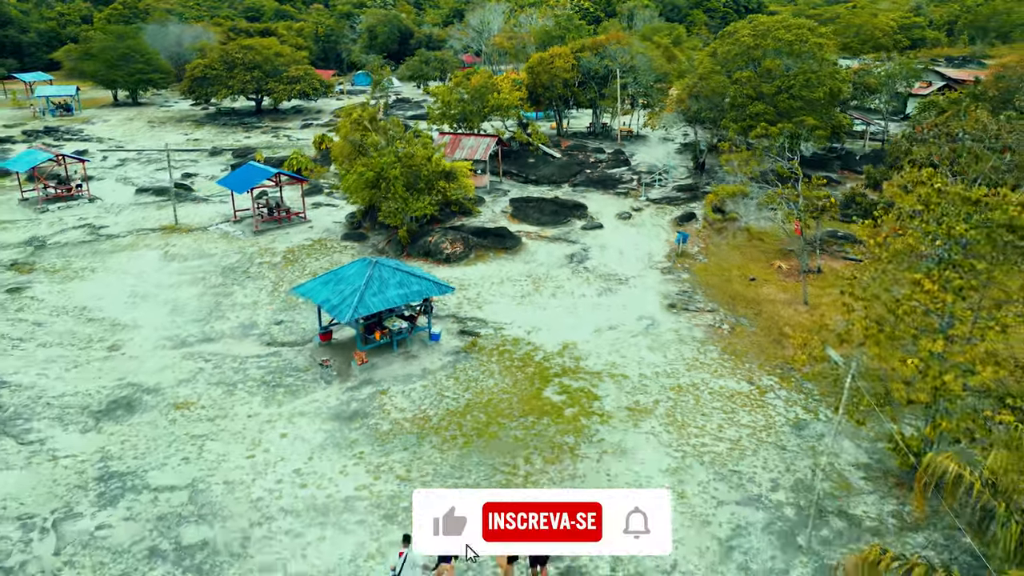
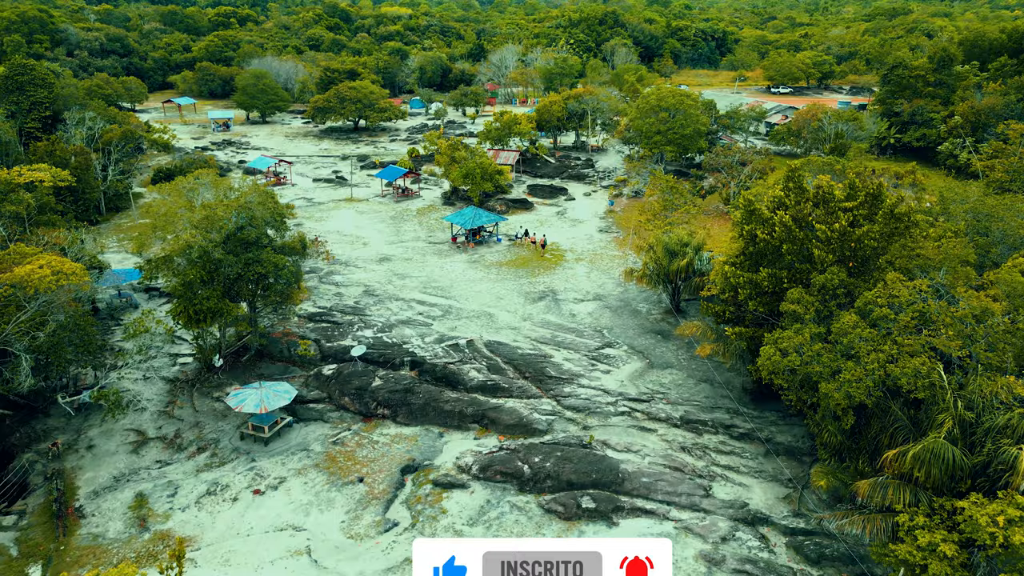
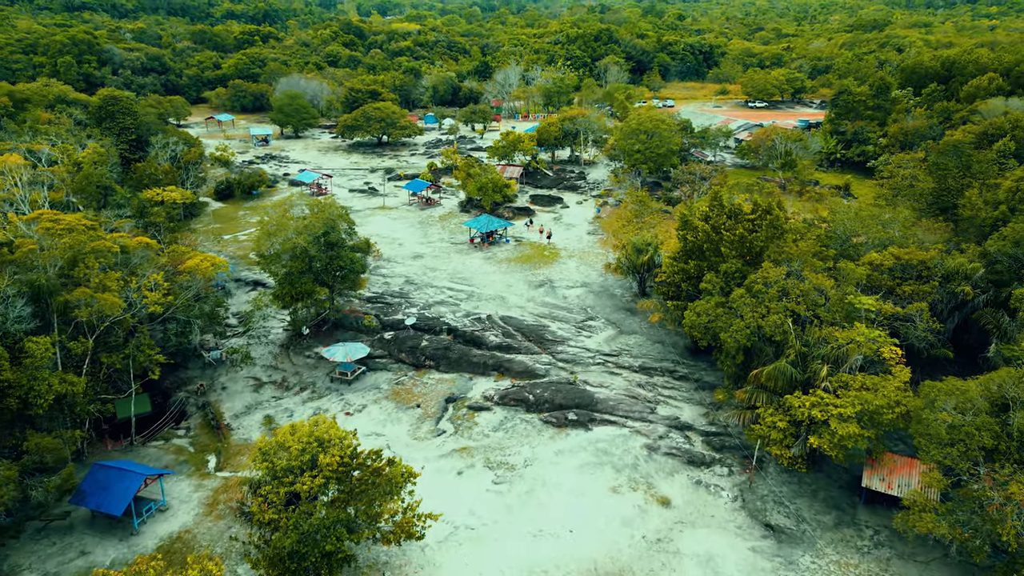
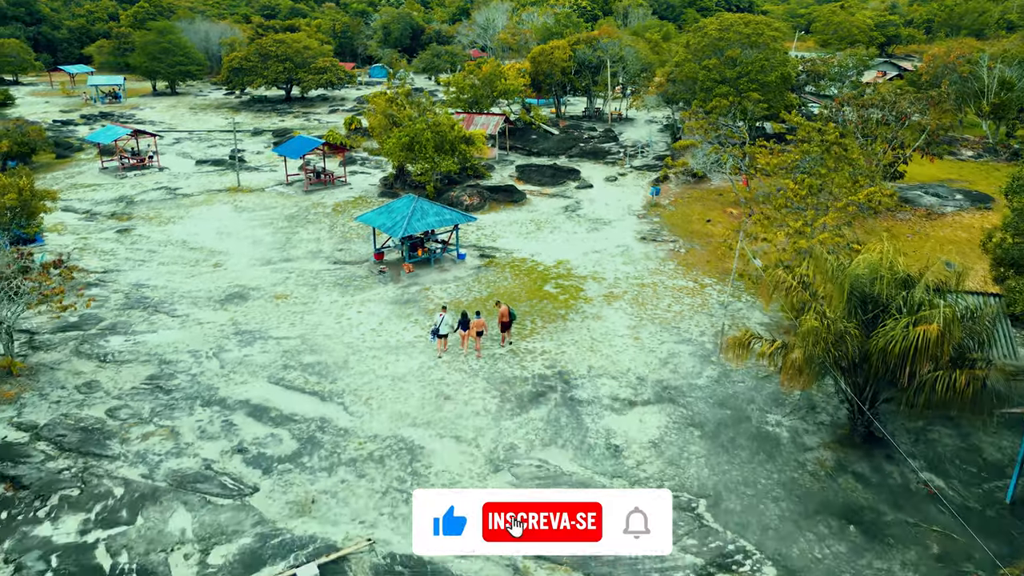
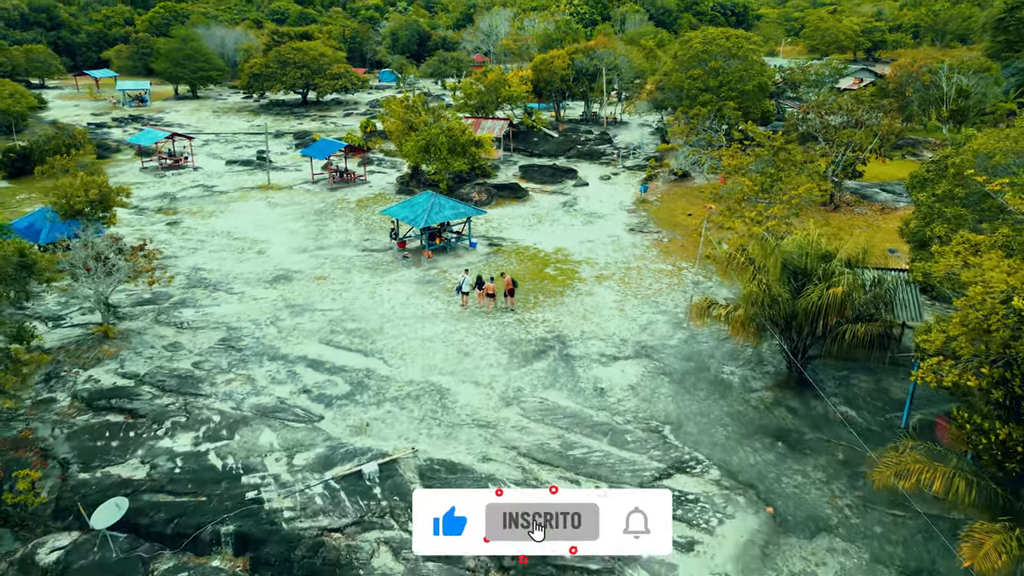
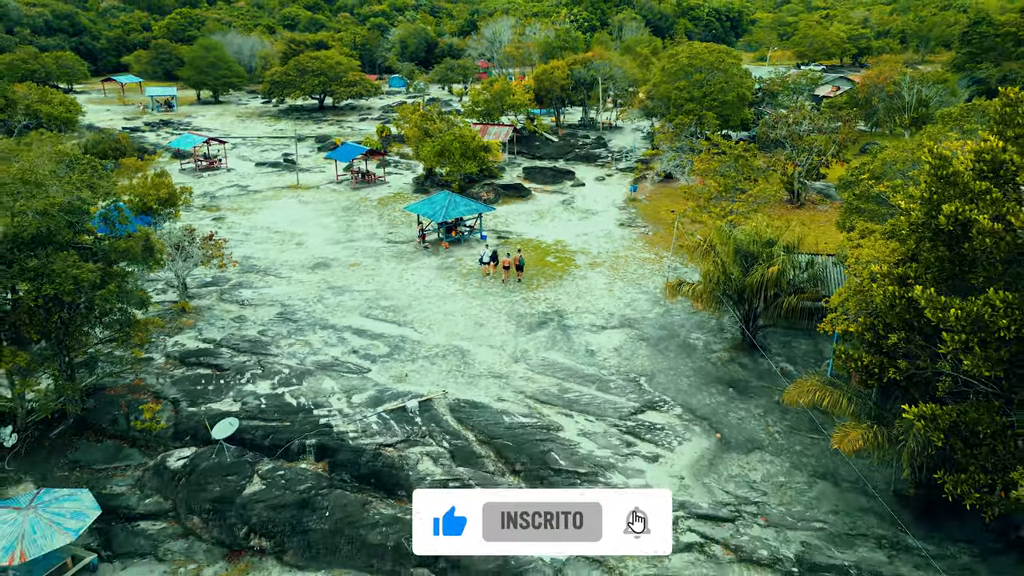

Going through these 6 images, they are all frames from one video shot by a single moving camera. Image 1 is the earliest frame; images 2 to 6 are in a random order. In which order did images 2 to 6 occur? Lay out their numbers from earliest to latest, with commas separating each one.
4, 5, 6, 2, 3
